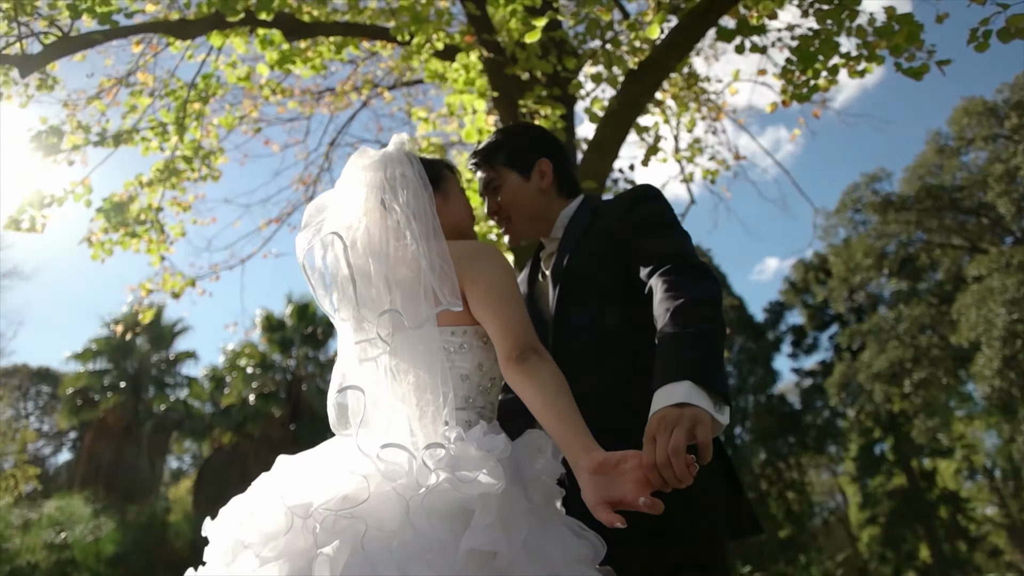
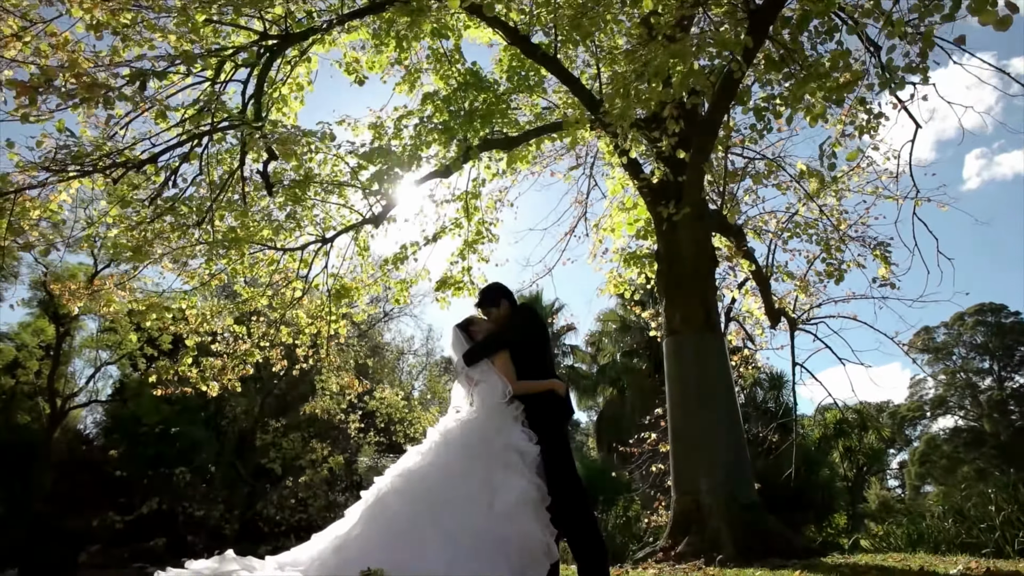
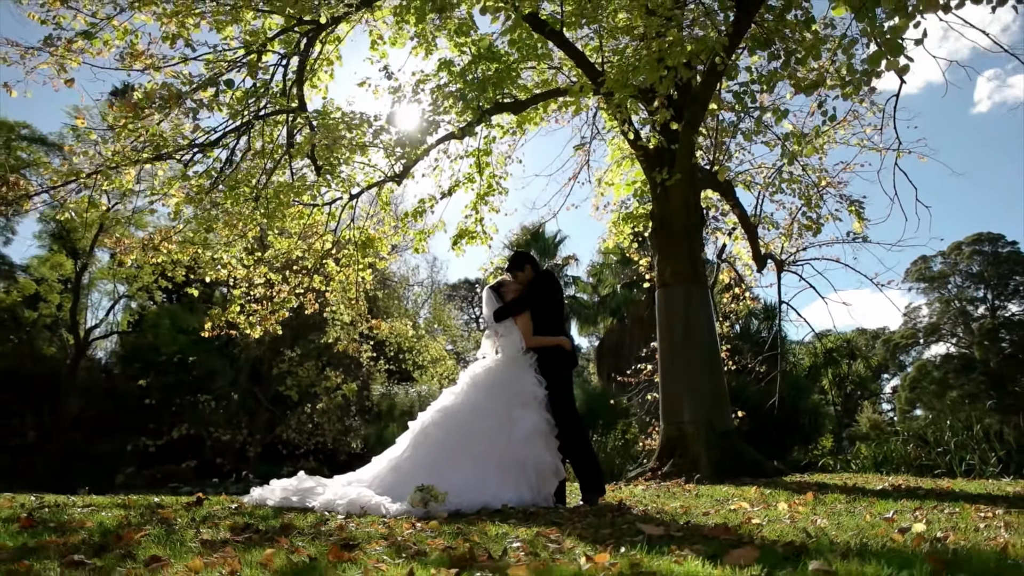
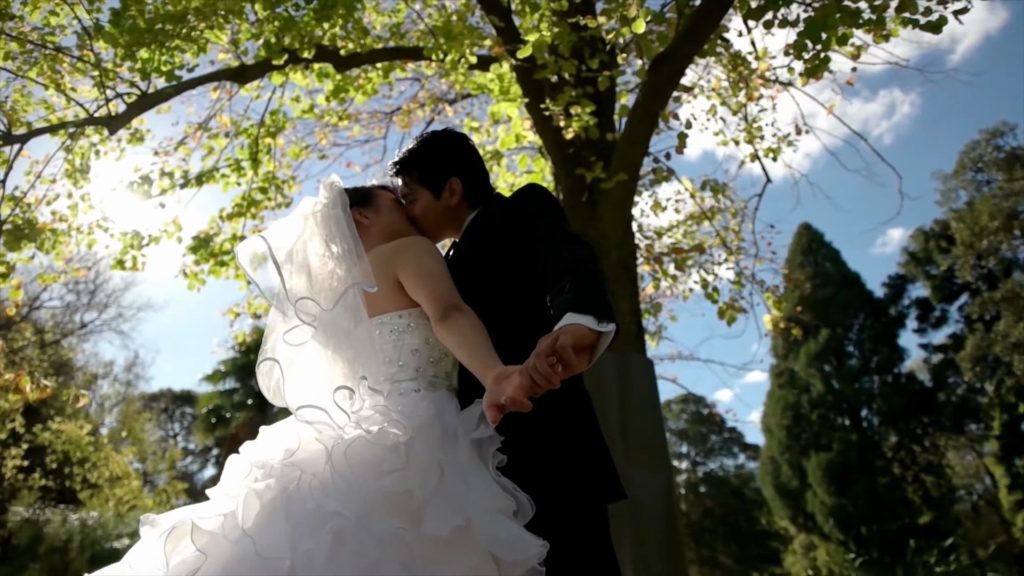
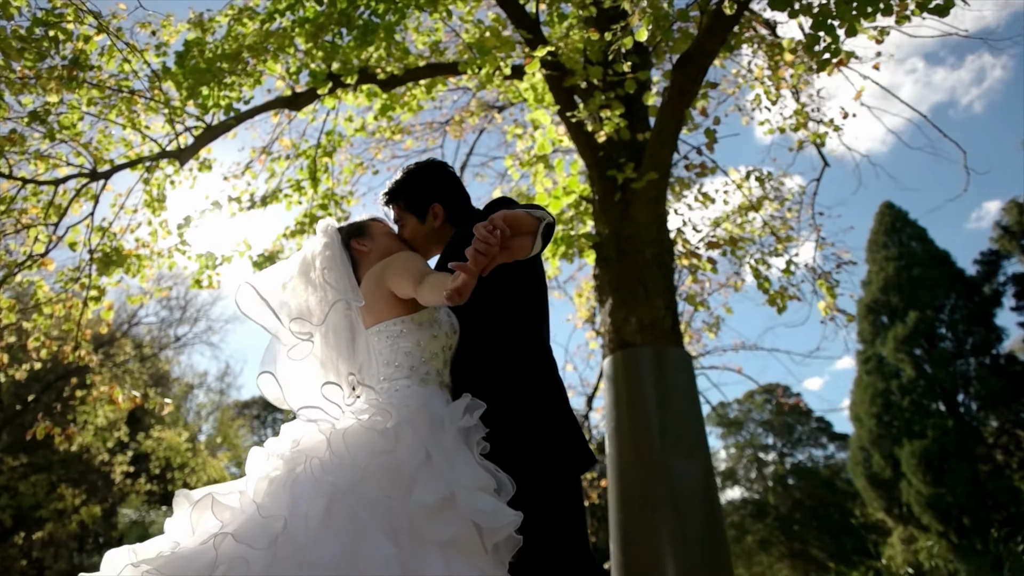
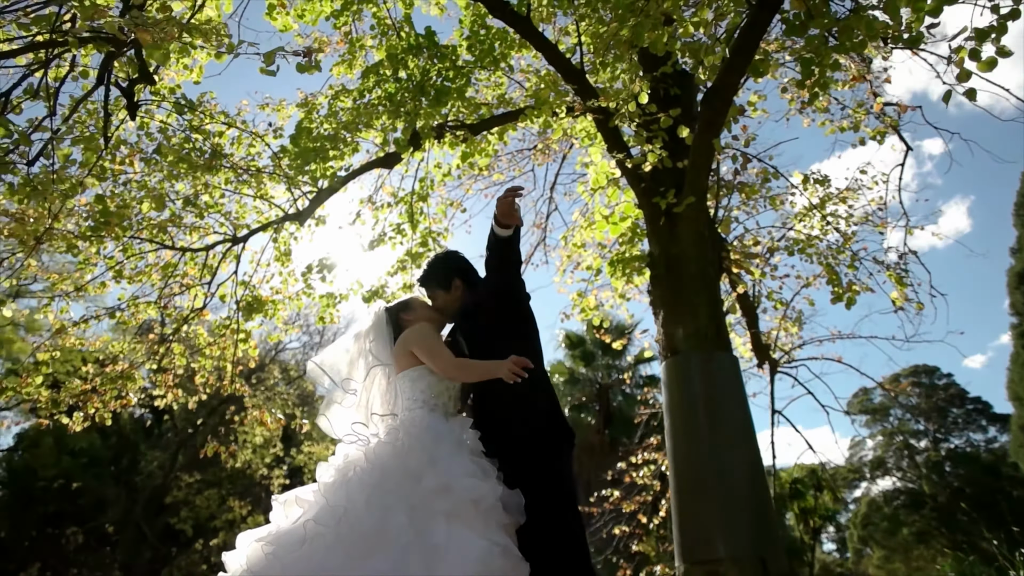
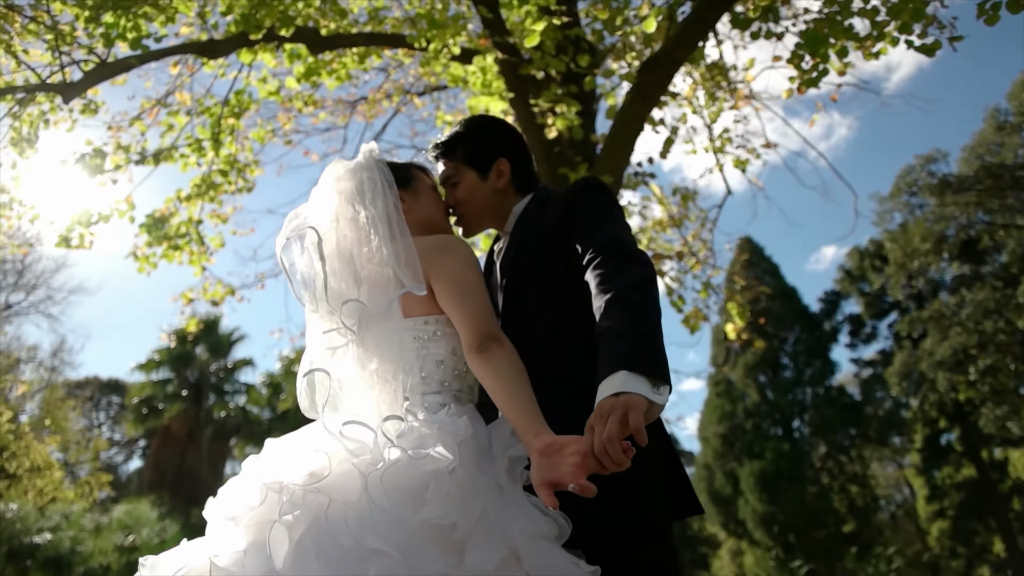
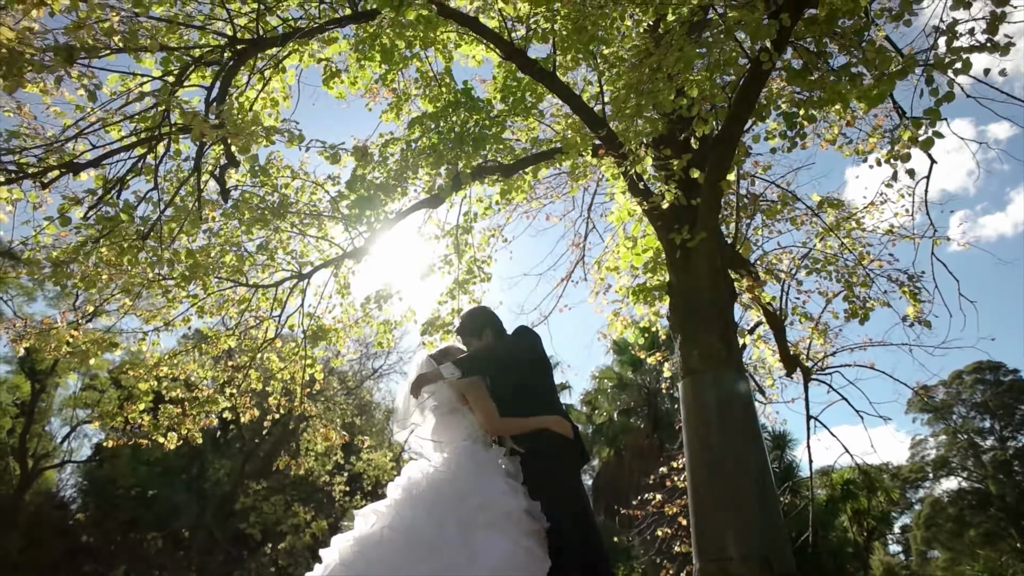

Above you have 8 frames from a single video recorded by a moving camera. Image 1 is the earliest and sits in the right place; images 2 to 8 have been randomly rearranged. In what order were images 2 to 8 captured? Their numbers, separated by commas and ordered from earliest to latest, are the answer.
7, 4, 5, 6, 8, 2, 3
